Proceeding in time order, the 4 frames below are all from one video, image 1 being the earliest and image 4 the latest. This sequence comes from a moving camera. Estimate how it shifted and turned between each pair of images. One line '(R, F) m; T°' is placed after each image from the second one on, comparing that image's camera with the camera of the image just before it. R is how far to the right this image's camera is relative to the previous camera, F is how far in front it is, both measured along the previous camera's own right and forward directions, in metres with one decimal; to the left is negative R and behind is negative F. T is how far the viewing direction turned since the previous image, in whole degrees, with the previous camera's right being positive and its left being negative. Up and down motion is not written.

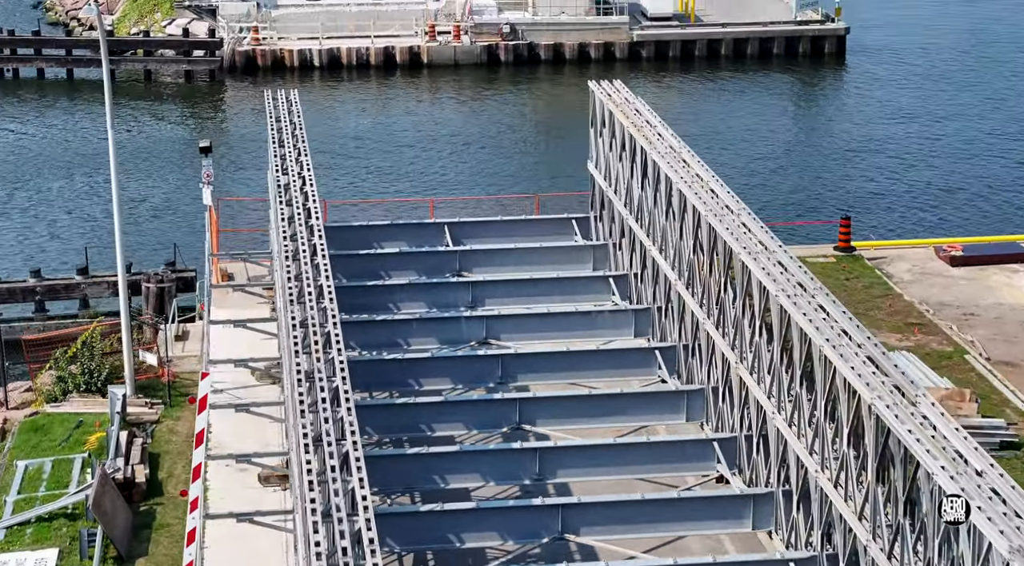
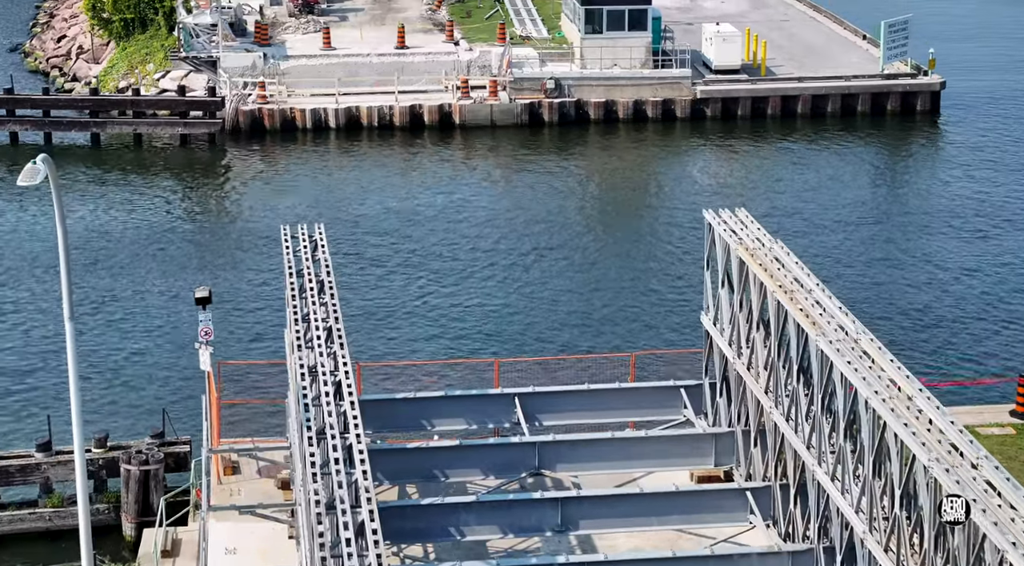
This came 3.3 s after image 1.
(-1.5, +9.1) m; 0°
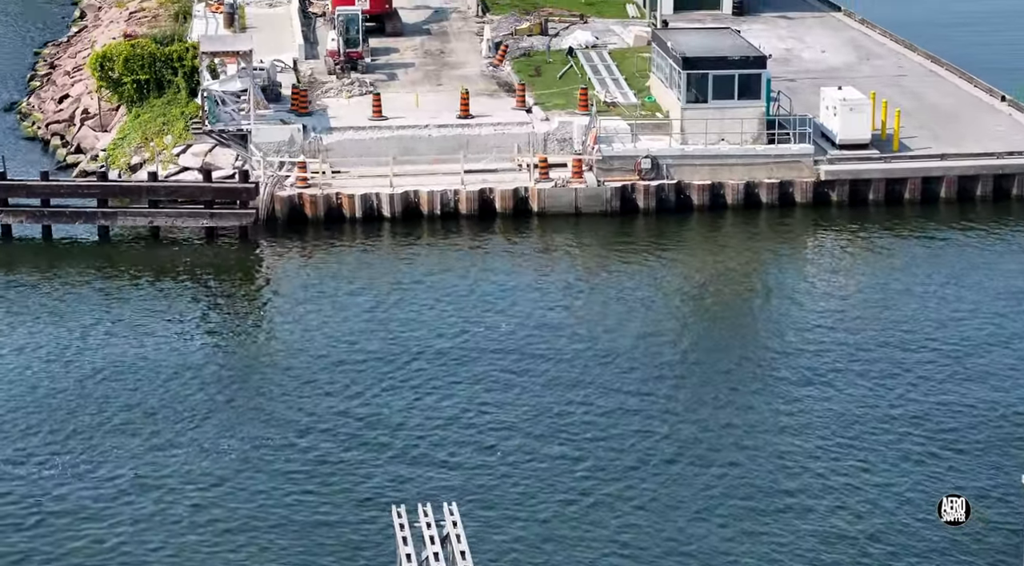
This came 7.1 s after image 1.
(-2.5, +9.8) m; 0°
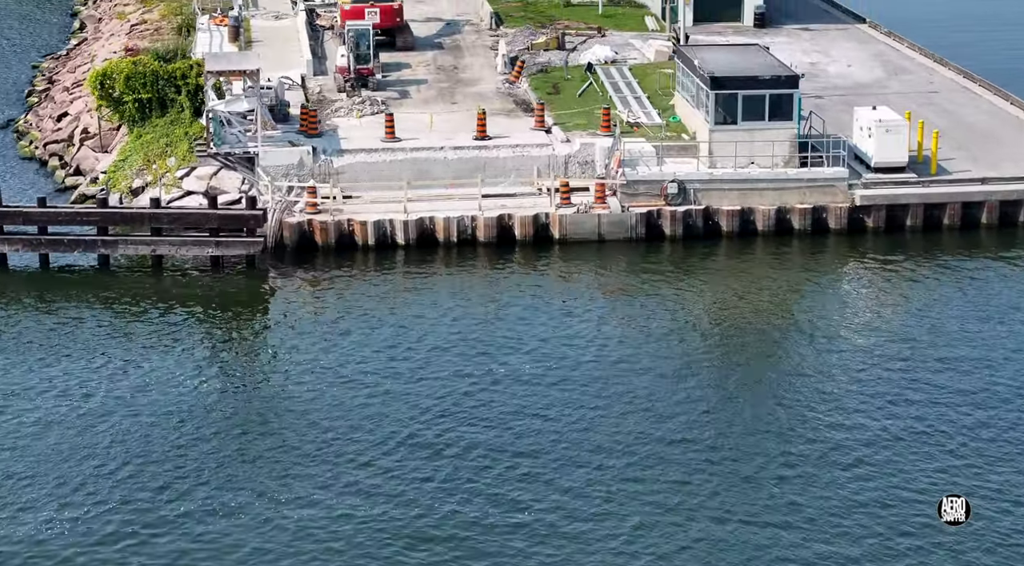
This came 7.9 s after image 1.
(-0.5, +2.4) m; 0°
